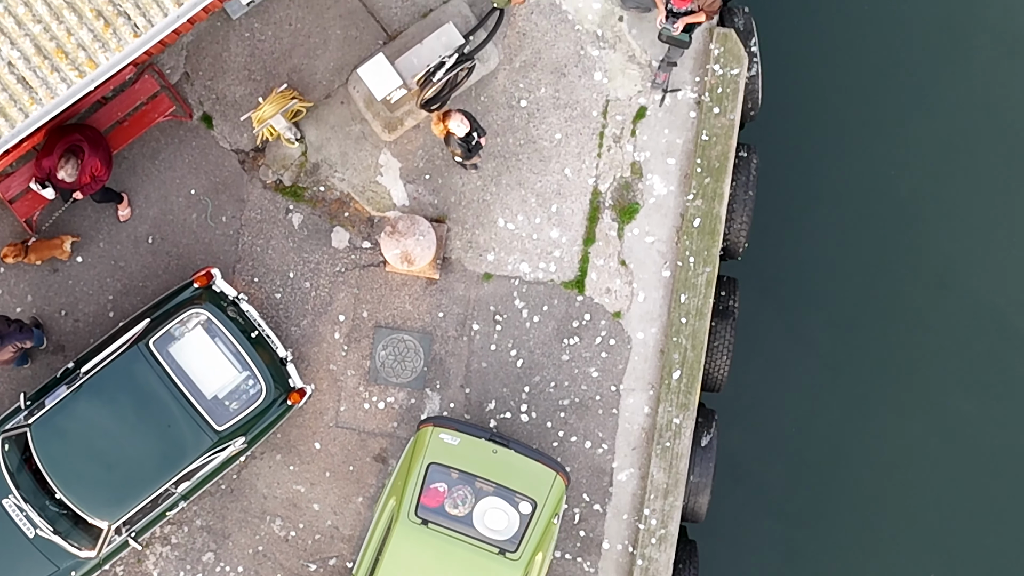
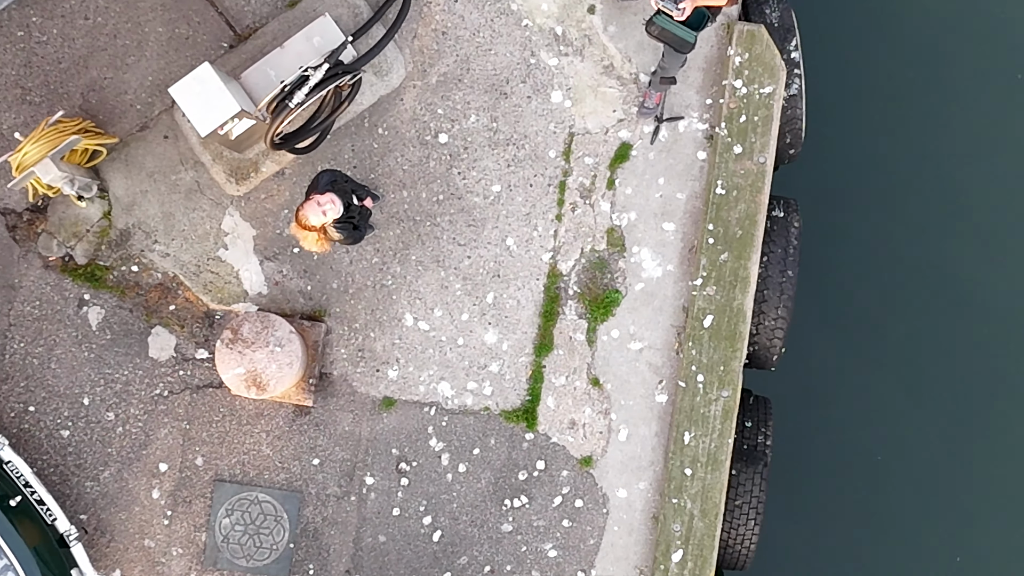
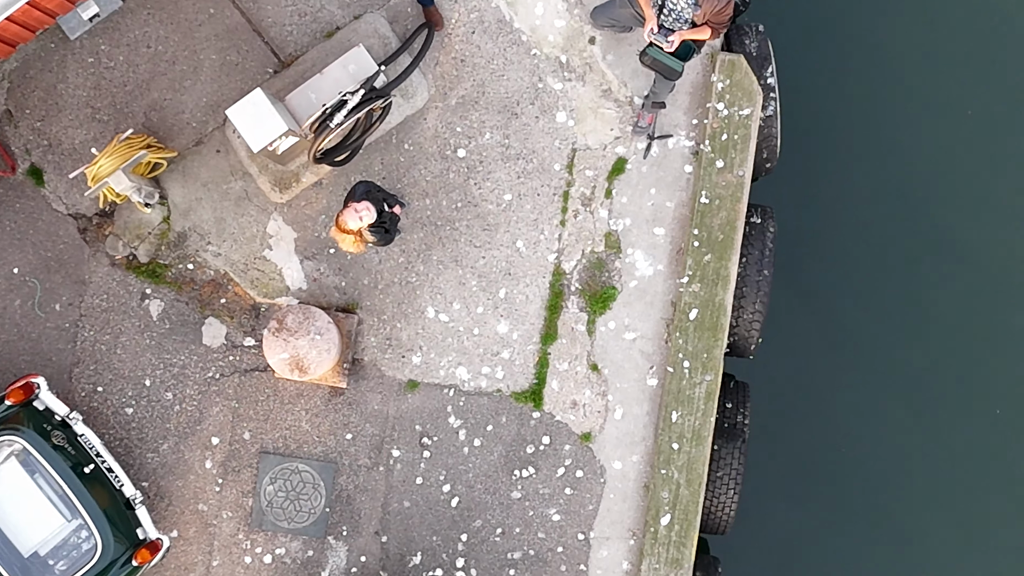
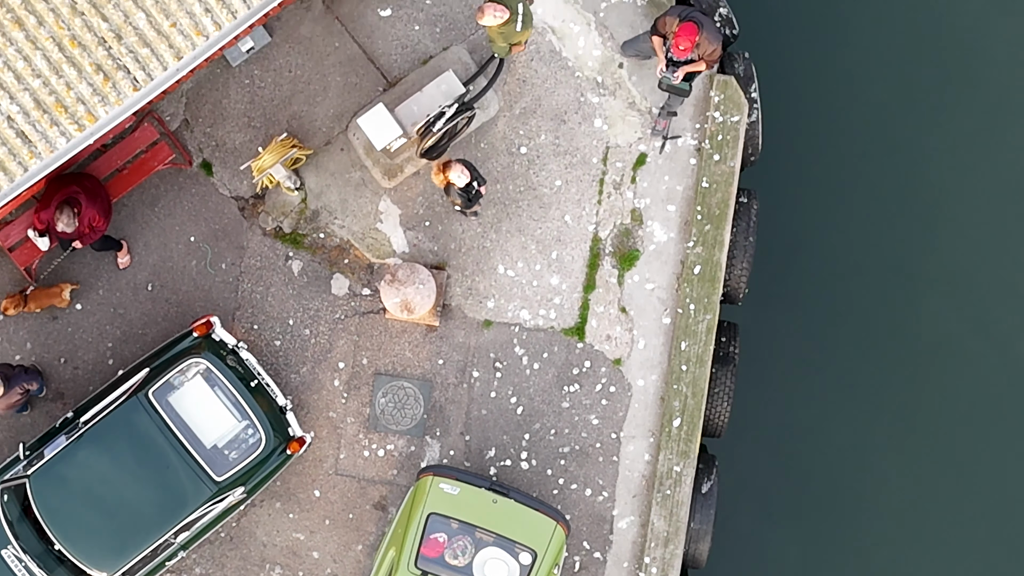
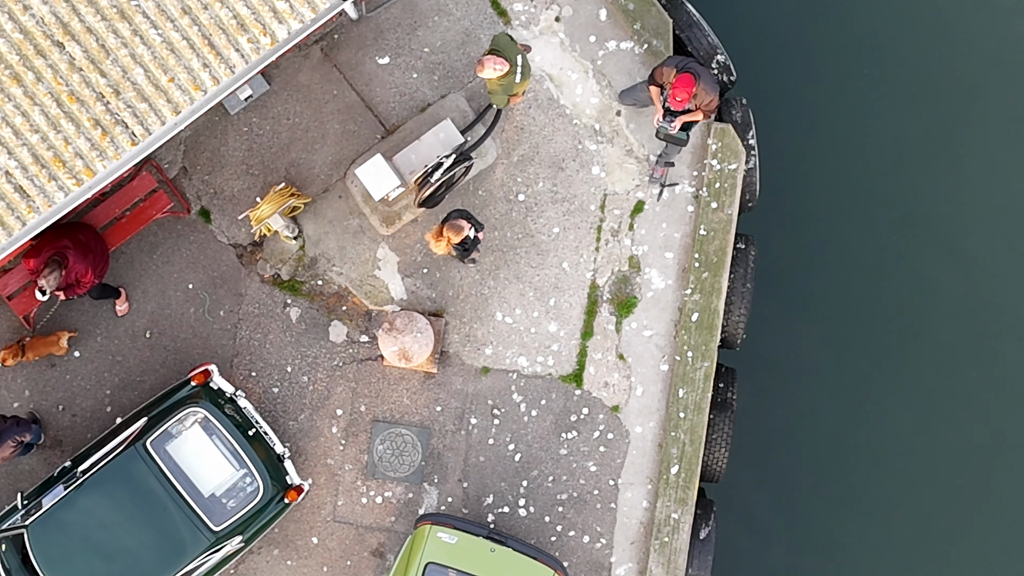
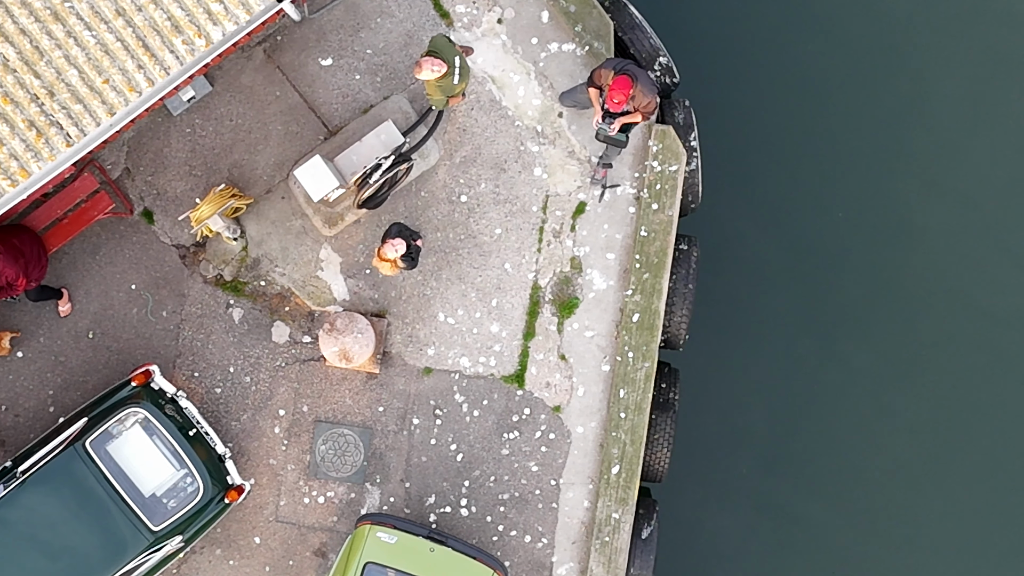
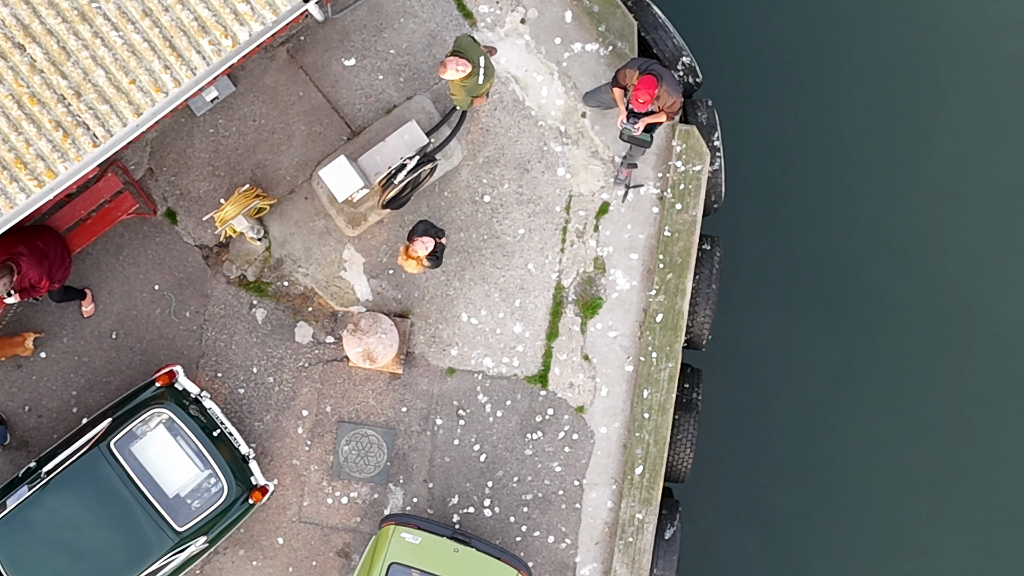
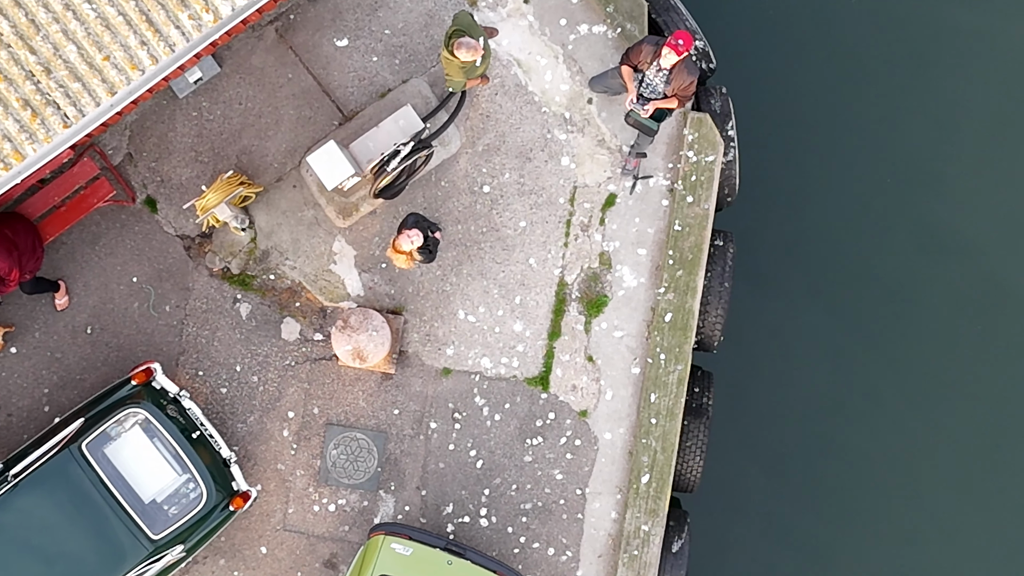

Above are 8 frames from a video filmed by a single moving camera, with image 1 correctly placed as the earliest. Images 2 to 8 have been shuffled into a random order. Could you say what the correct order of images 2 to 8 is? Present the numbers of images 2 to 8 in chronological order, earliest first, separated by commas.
4, 5, 7, 6, 8, 3, 2
